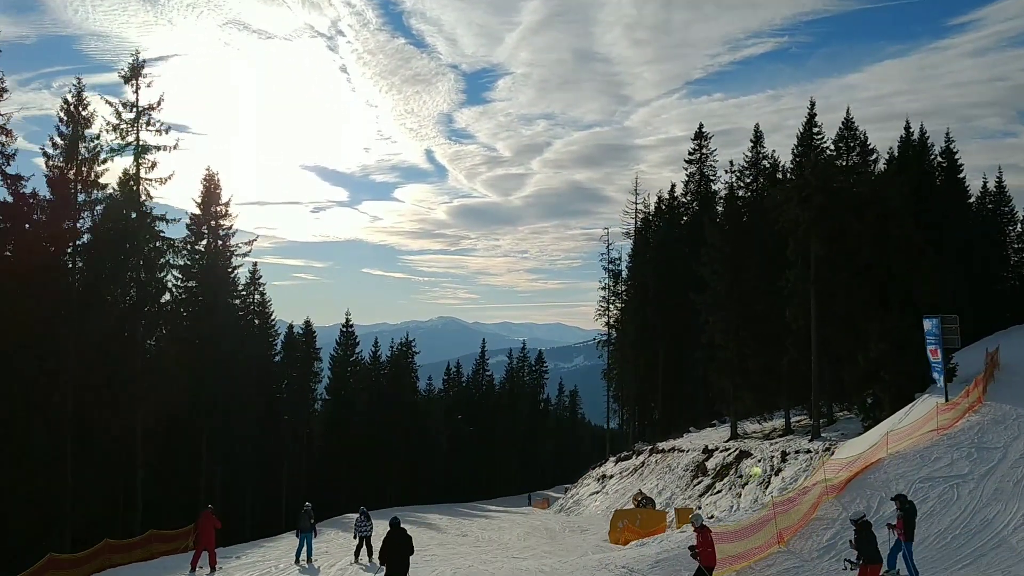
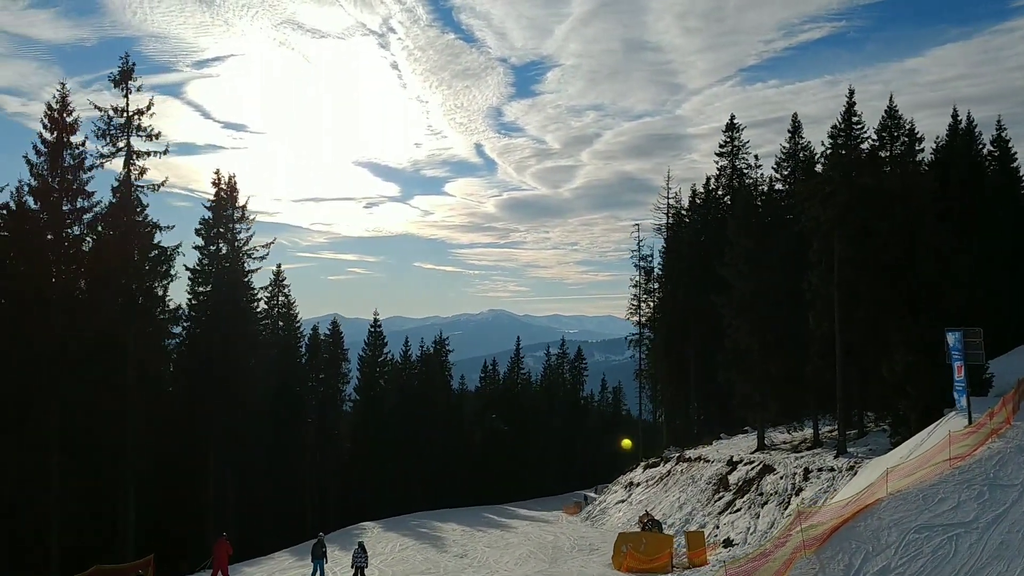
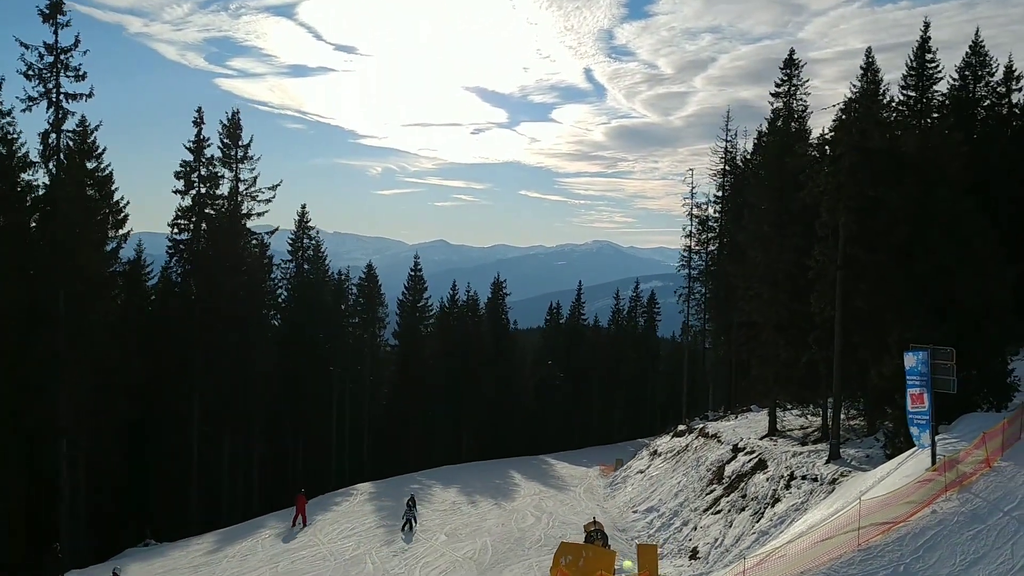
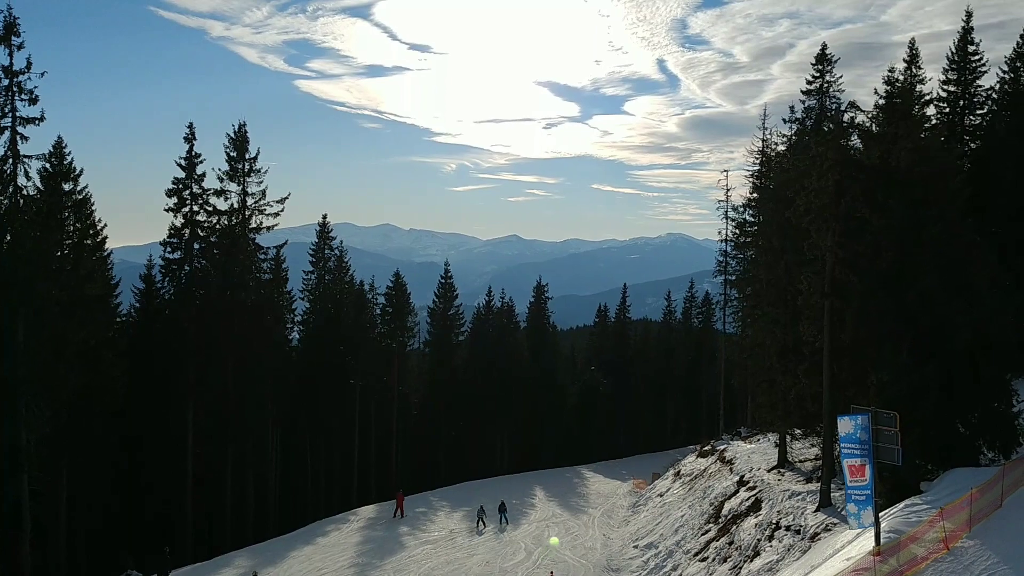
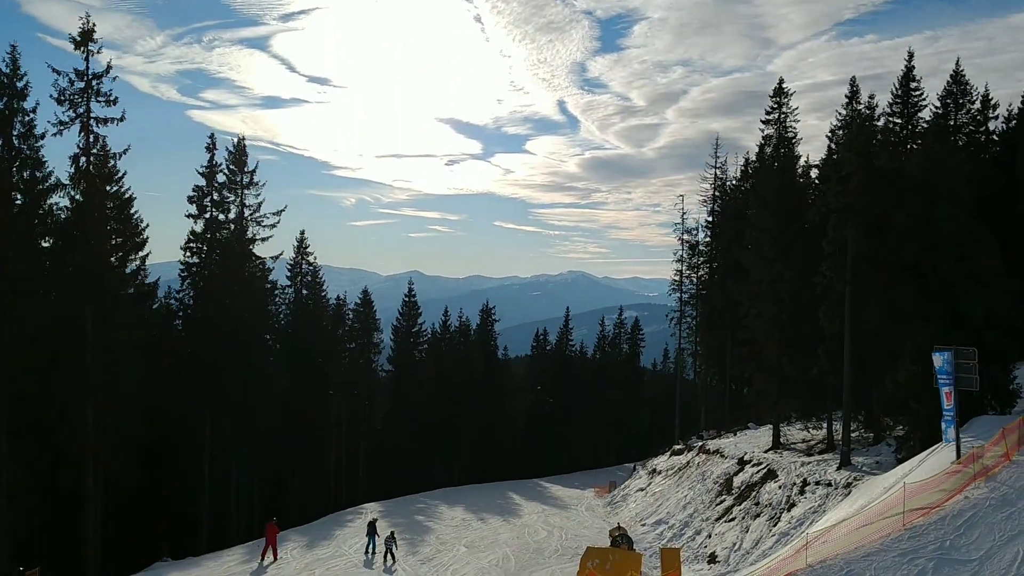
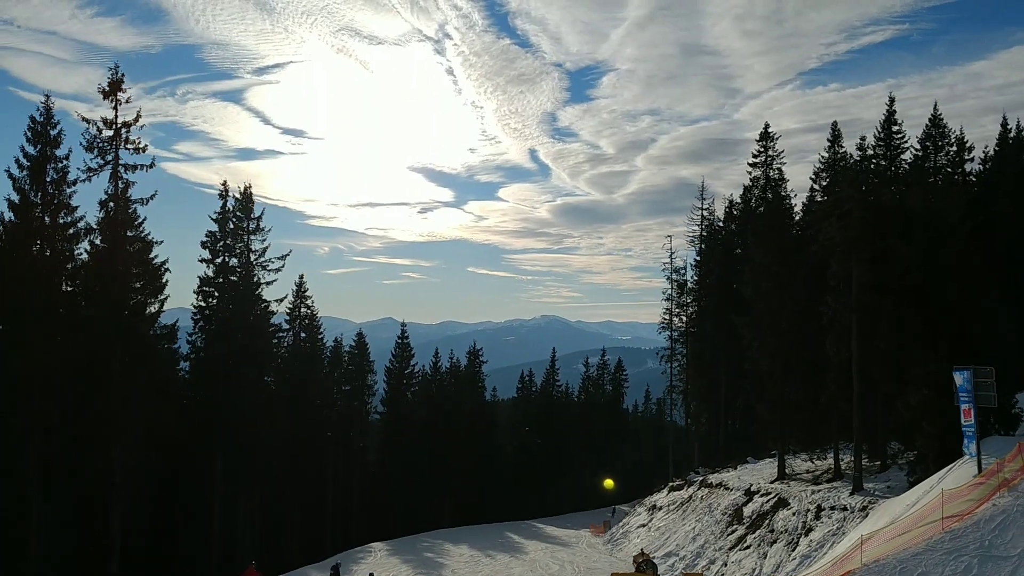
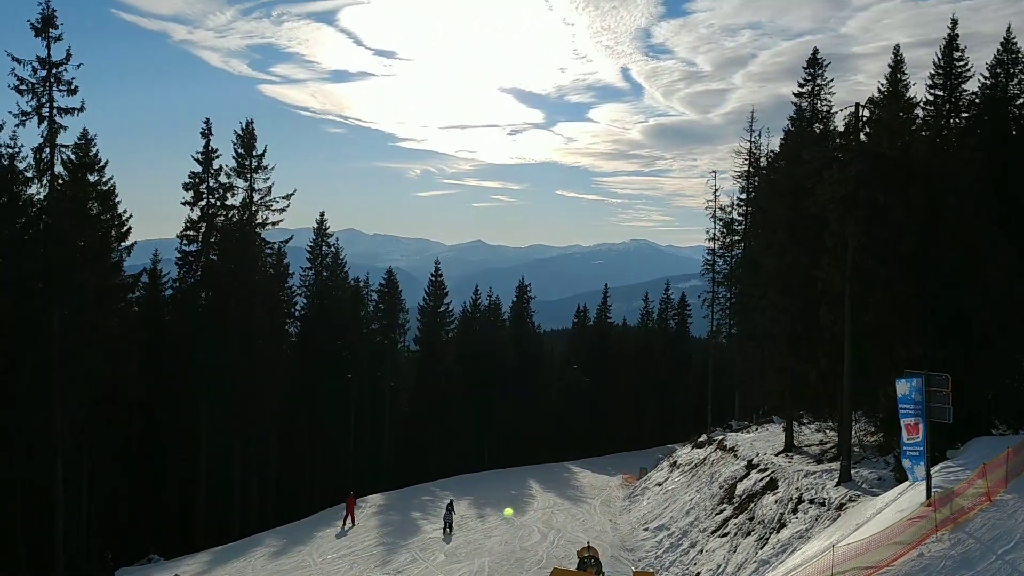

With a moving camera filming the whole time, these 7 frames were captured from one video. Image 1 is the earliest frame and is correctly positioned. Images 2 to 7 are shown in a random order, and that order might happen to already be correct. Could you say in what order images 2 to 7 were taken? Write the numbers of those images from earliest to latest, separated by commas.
2, 6, 5, 3, 7, 4
